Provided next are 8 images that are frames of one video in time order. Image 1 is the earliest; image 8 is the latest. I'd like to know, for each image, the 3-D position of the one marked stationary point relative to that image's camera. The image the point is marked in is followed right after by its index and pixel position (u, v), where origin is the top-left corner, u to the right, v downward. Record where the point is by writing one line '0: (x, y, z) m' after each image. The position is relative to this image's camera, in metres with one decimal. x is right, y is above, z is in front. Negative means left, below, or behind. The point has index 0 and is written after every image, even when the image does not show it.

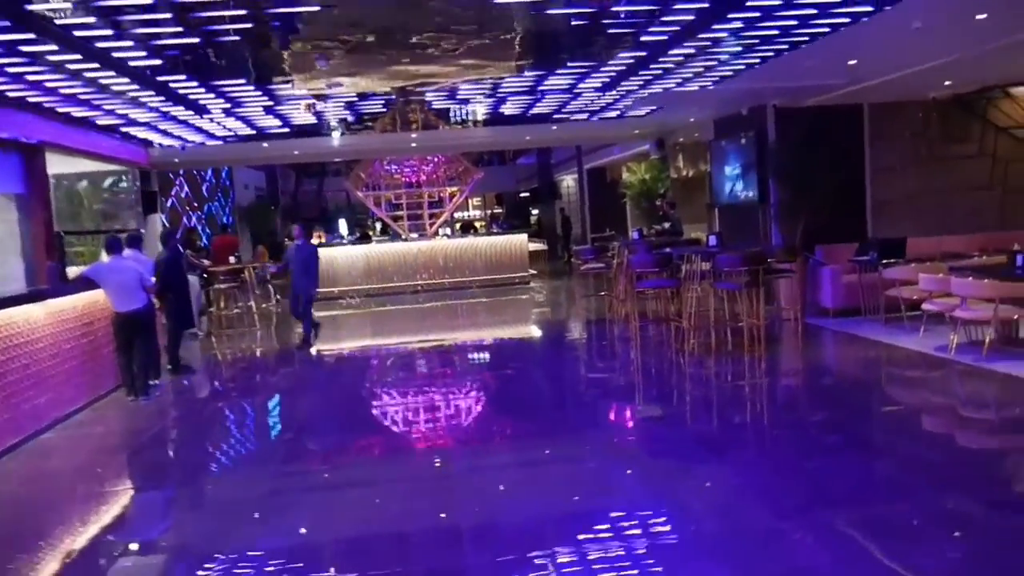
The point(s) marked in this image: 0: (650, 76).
0: (+1.6, +2.5, +10.2) m
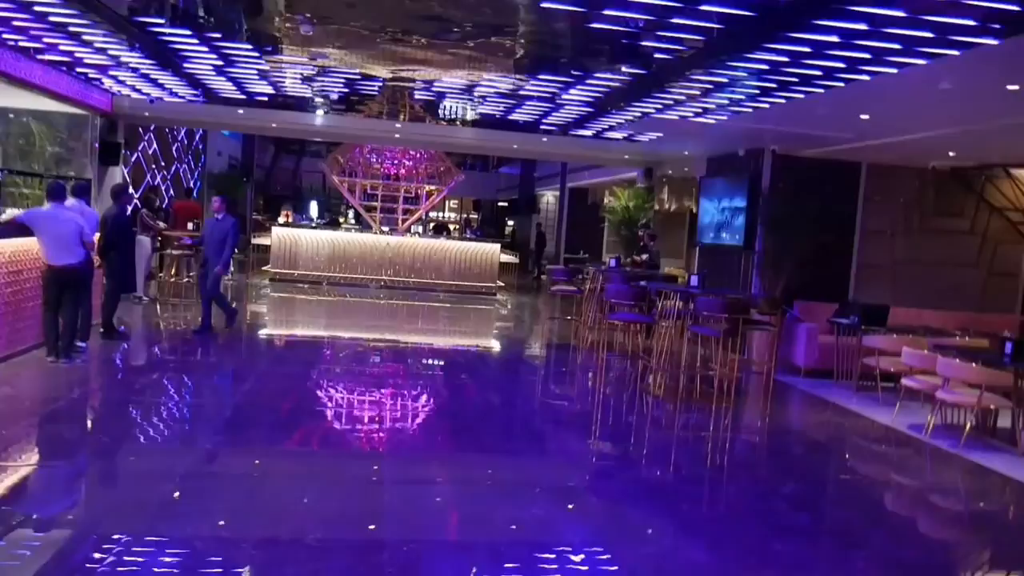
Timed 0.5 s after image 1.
0: (+1.6, +2.2, +9.8) m
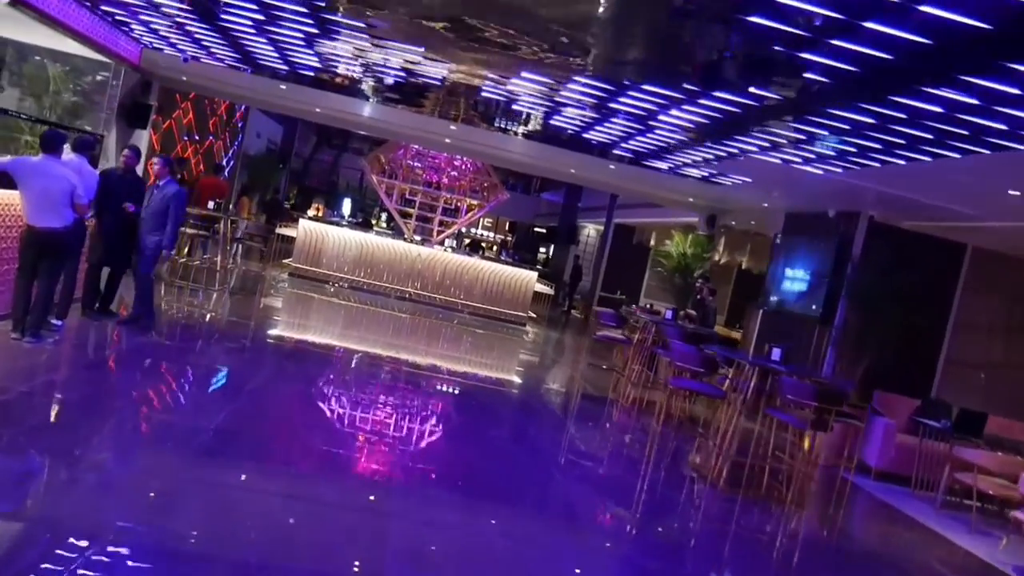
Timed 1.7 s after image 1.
0: (+2.3, +1.5, +8.6) m
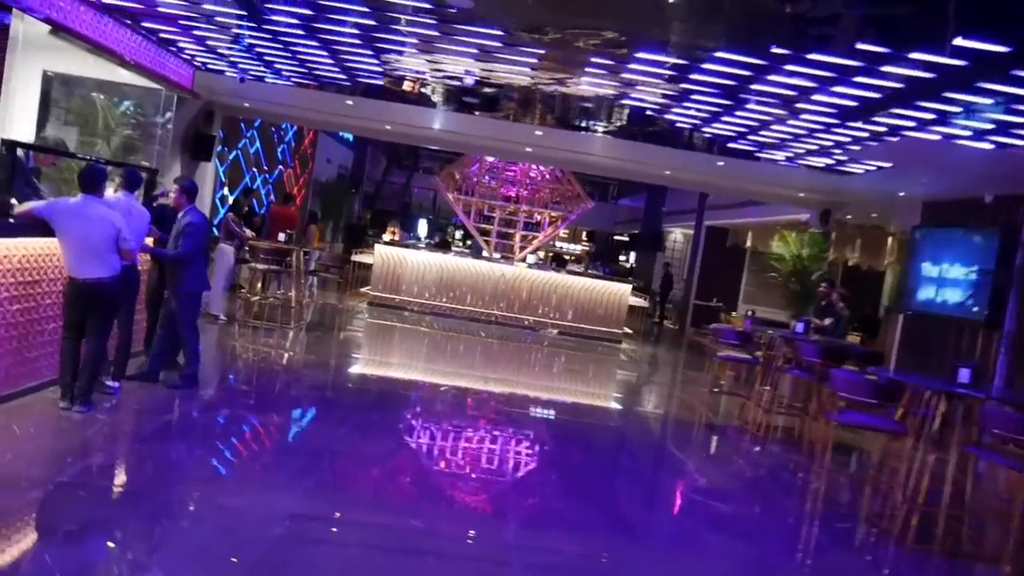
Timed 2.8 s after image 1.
0: (+3.1, +1.5, +7.3) m
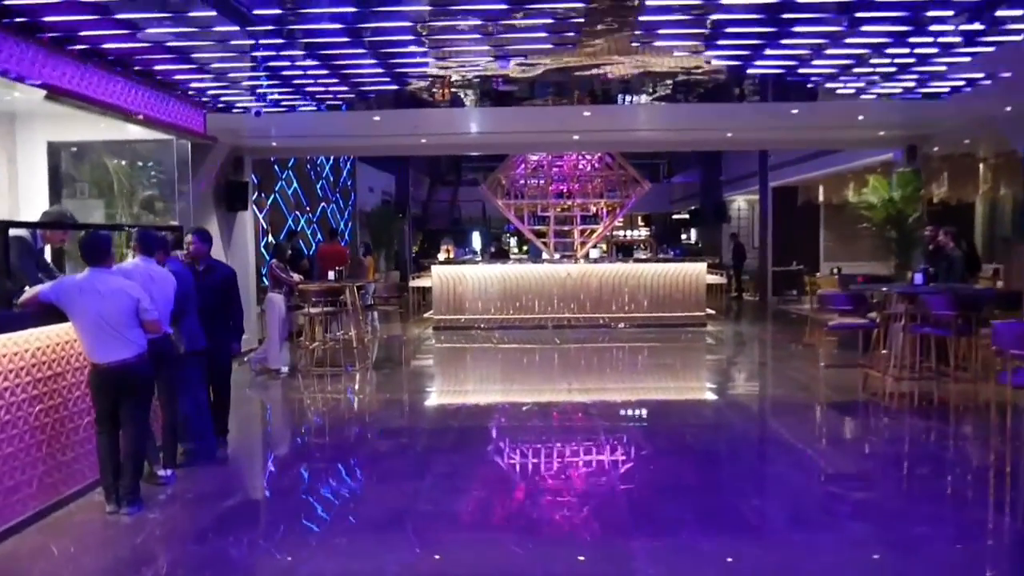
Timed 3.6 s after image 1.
0: (+3.4, +2.0, +6.3) m
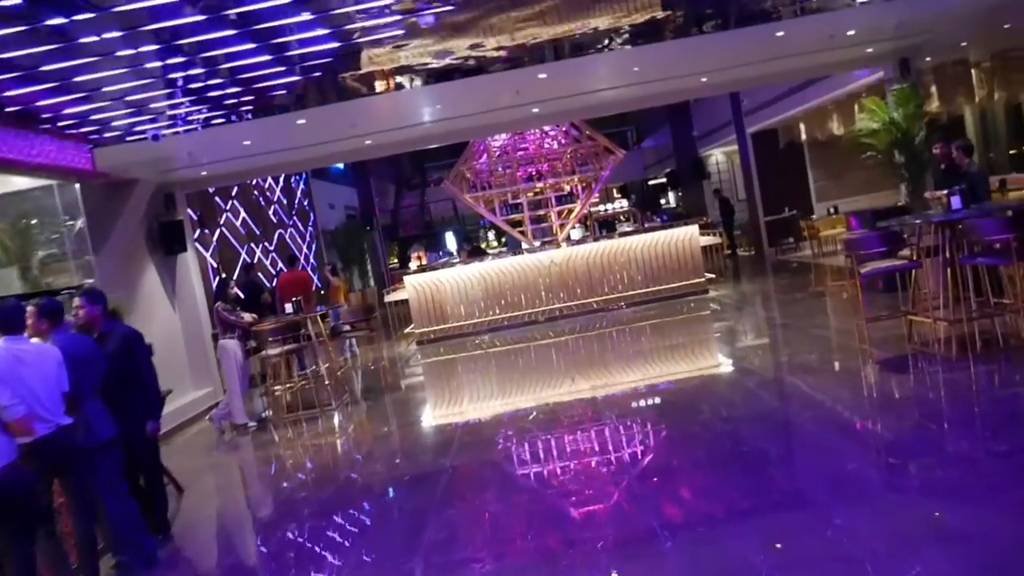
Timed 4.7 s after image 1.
0: (+2.8, +2.4, +5.2) m
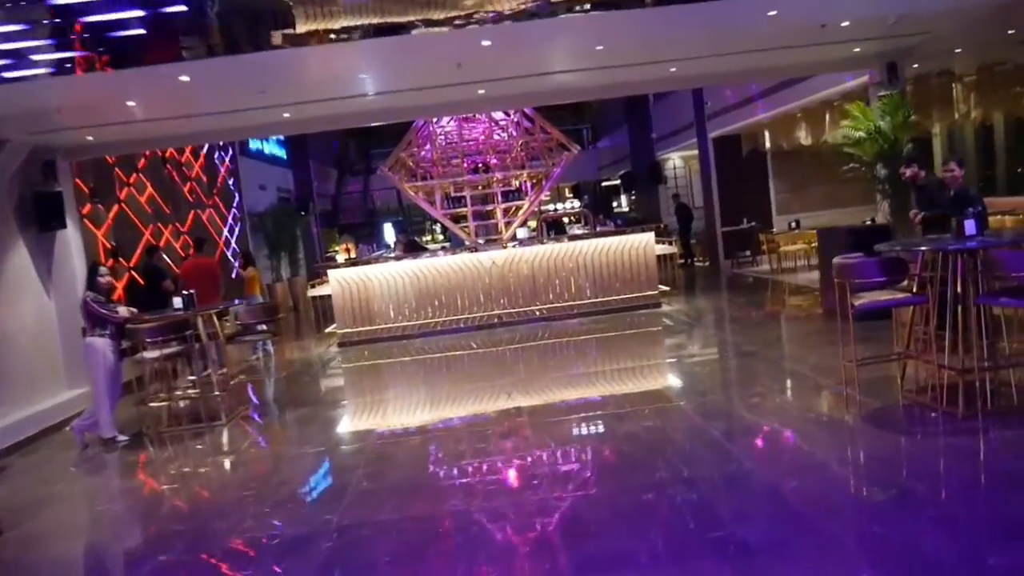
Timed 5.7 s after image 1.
0: (+2.6, +2.2, +4.1) m
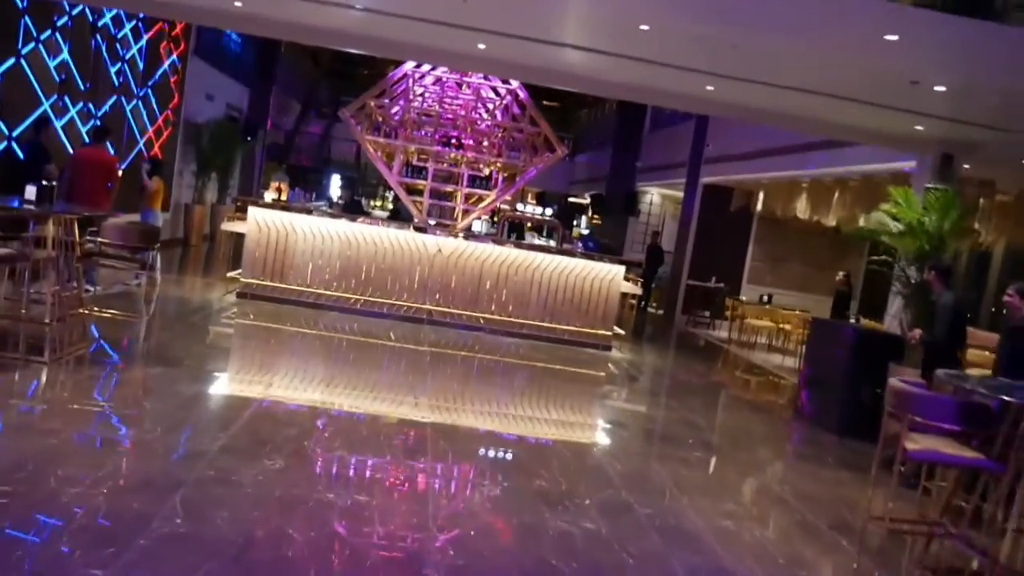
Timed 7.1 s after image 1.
0: (+2.9, +1.4, +2.8) m
